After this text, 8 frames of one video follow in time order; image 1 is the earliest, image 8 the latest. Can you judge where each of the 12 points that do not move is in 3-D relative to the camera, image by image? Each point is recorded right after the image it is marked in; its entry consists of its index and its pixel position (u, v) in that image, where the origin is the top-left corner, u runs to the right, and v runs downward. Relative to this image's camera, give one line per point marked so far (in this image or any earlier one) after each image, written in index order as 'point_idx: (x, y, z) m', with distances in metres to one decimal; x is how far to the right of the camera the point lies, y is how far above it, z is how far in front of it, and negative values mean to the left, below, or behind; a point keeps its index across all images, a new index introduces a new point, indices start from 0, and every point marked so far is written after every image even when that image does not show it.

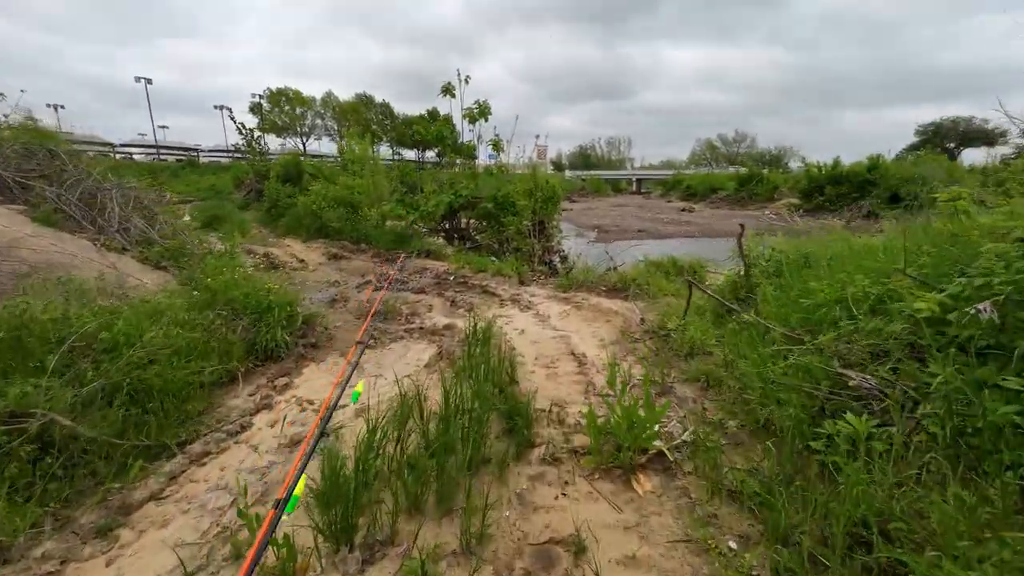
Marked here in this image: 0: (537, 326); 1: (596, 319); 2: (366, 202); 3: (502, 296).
0: (+0.3, -0.5, +5.5) m
1: (+1.0, -0.4, +5.4) m
2: (-4.3, +2.5, +12.5) m
3: (-0.2, -0.1, +7.1) m
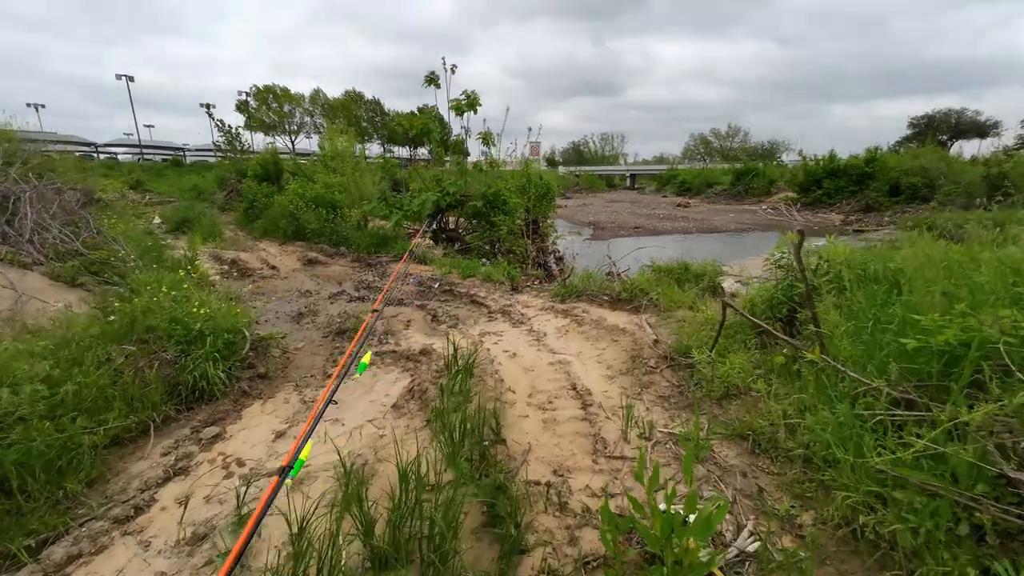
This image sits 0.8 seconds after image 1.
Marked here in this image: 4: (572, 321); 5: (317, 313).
0: (+0.2, -0.6, +4.7) m
1: (+0.9, -0.5, +4.6) m
2: (-4.5, +2.3, +11.6) m
3: (-0.3, -0.3, +6.3) m
4: (+0.7, -0.4, +5.3) m
5: (-3.0, -0.4, +6.6) m
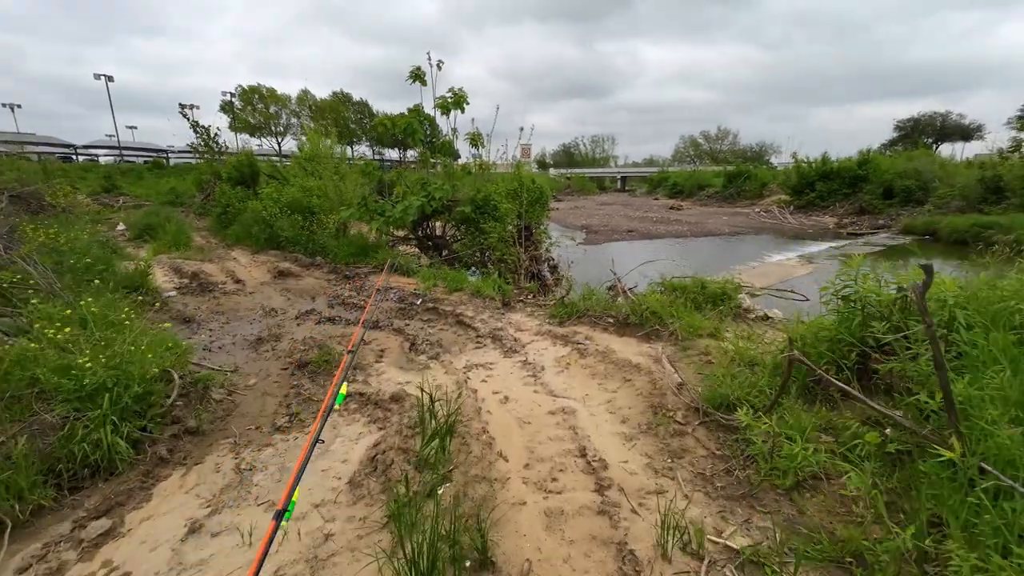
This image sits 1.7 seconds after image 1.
0: (+0.1, -0.9, +3.9) m
1: (+0.9, -0.8, +3.8) m
2: (-4.7, +2.0, +10.8) m
3: (-0.4, -0.6, +5.5) m
4: (+0.6, -0.7, +4.5) m
5: (-3.1, -0.7, +5.7) m
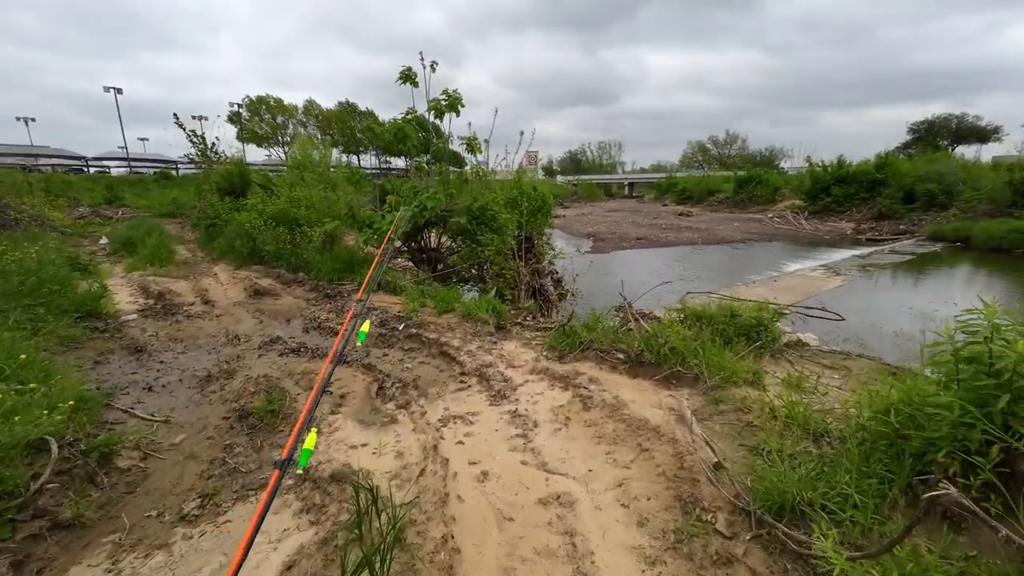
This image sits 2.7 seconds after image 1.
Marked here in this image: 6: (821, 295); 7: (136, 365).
0: (0.0, -1.2, +3.0) m
1: (+0.7, -1.1, +2.9) m
2: (-4.8, +1.6, +10.0) m
3: (-0.5, -0.9, +4.6) m
4: (+0.5, -1.0, +3.6) m
5: (-3.2, -1.0, +4.9) m
6: (+7.0, -0.2, +9.5) m
7: (-4.8, -1.0, +5.5) m
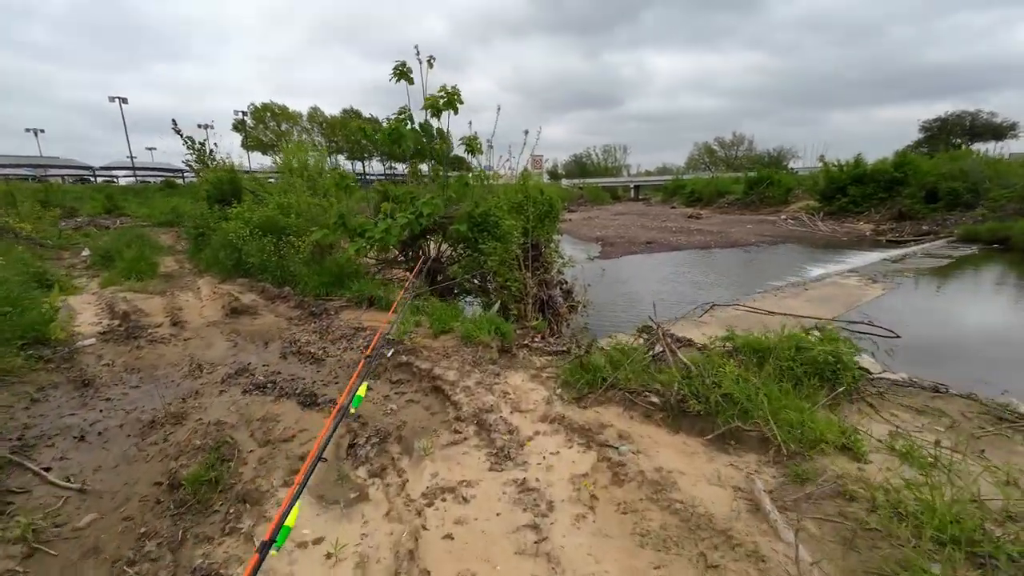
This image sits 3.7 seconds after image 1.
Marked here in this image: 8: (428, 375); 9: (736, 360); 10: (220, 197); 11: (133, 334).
0: (+0.1, -1.4, +2.1) m
1: (+0.8, -1.2, +2.0) m
2: (-4.6, +1.3, +9.3) m
3: (-0.5, -1.1, +3.8) m
4: (+0.6, -1.2, +2.7) m
5: (-3.1, -1.2, +4.1) m
6: (+7.1, -0.4, +8.6) m
7: (-4.7, -1.3, +4.7) m
8: (-0.9, -0.9, +4.6) m
9: (+1.8, -0.6, +3.4) m
10: (-9.2, +2.9, +13.5) m
11: (-5.6, -0.7, +6.4) m
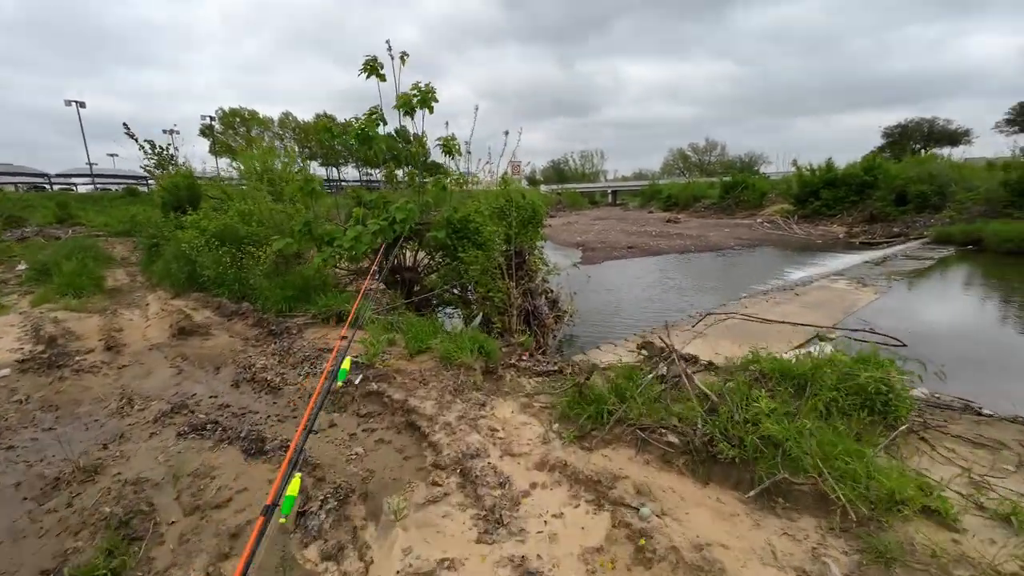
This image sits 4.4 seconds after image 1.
0: (+0.1, -1.5, +1.5) m
1: (+0.8, -1.4, +1.5) m
2: (-5.0, +1.0, +8.4) m
3: (-0.5, -1.2, +3.2) m
4: (+0.5, -1.3, +2.2) m
5: (-3.2, -1.4, +3.3) m
6: (+6.8, -0.5, +8.3) m
7: (-4.8, -1.5, +3.8) m
8: (-1.0, -1.1, +4.0) m
9: (+1.7, -0.7, +2.9) m
10: (-9.8, +2.5, +12.5) m
11: (-5.8, -0.9, +5.5) m
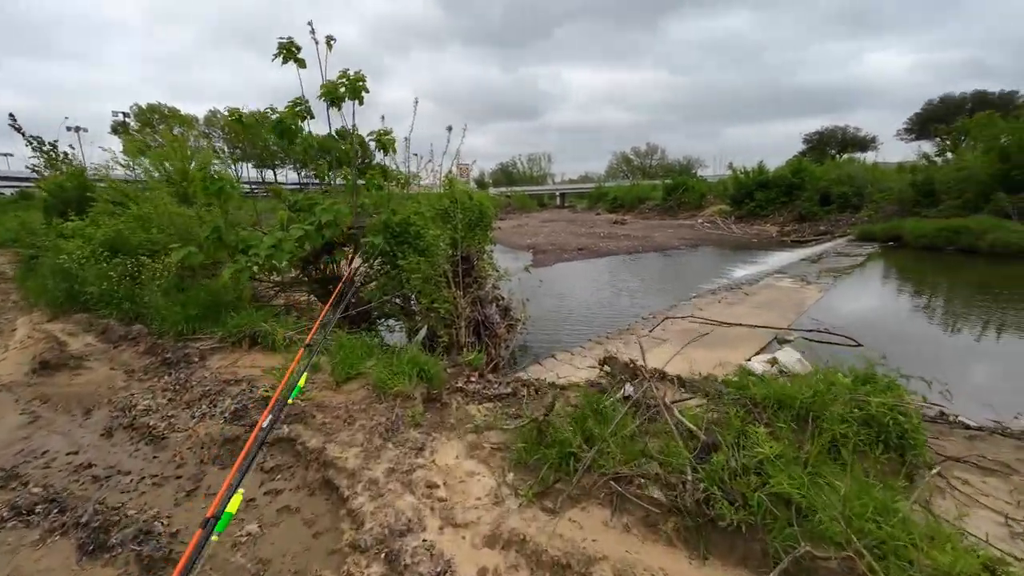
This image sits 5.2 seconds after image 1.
0: (-0.1, -1.6, +0.8) m
1: (+0.6, -1.4, +0.9) m
2: (-6.0, +0.7, +7.2) m
3: (-0.9, -1.4, +2.4) m
4: (+0.3, -1.4, +1.5) m
5: (-3.5, -1.6, +2.3) m
6: (+5.8, -0.5, +8.3) m
7: (-5.2, -1.7, +2.6) m
8: (-1.4, -1.3, +3.2) m
9: (+1.4, -0.7, +2.4) m
10: (-11.2, +2.0, +10.7) m
11: (-6.4, -1.2, +4.1) m
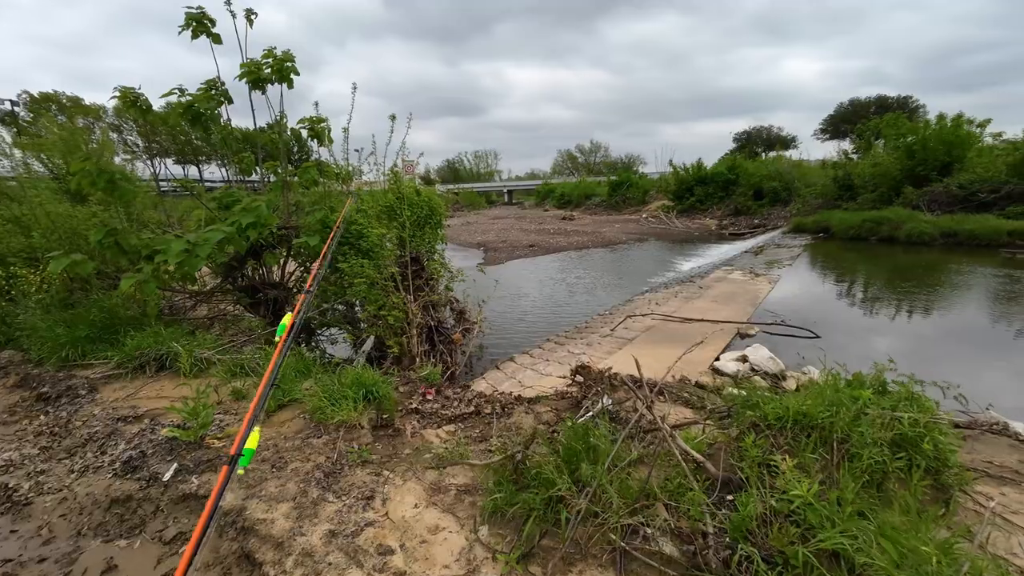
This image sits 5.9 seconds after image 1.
0: (0.0, -1.7, +0.3) m
1: (+0.7, -1.5, +0.4) m
2: (-6.6, +0.5, +5.9) m
3: (-0.9, -1.4, +1.8) m
4: (+0.3, -1.4, +1.1) m
5: (-3.6, -1.8, +1.3) m
6: (+5.0, -0.3, +8.4) m
7: (-5.3, -2.0, +1.5) m
8: (-1.6, -1.4, +2.5) m
9: (+1.3, -0.7, +2.0) m
10: (-12.3, +1.6, +8.8) m
11: (-6.6, -1.5, +2.9) m
